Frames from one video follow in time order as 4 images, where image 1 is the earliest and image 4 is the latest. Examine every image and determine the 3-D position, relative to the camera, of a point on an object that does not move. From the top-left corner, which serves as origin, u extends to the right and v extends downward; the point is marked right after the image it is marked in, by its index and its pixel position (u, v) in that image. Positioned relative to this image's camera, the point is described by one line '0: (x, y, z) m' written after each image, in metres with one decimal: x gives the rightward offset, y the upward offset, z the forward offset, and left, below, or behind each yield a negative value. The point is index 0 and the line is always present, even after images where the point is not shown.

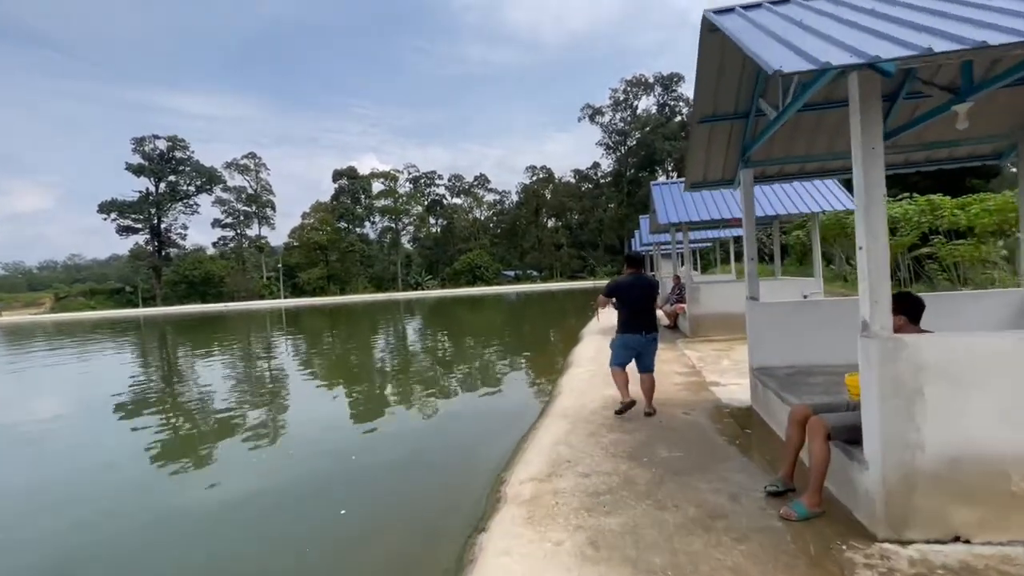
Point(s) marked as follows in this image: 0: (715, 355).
0: (+3.0, -1.0, +7.0) m
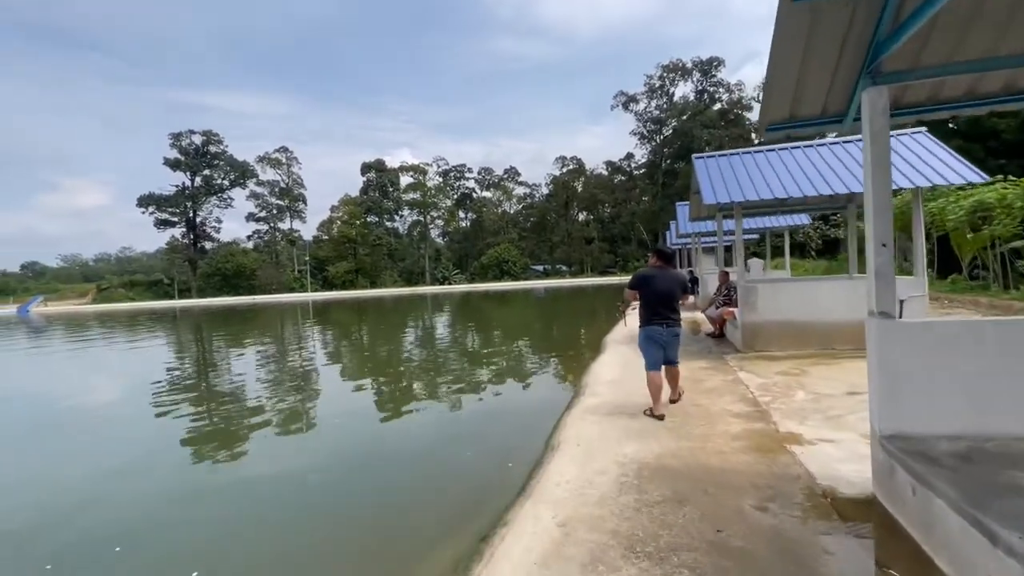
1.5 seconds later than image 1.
0: (+2.9, -1.0, +5.1) m
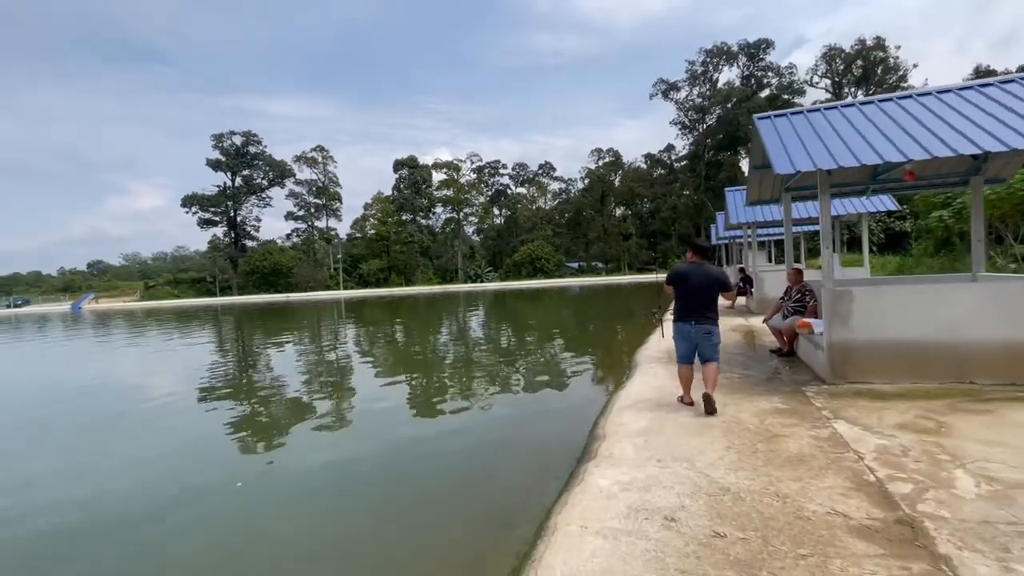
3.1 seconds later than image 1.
0: (+2.7, -1.1, +3.1) m
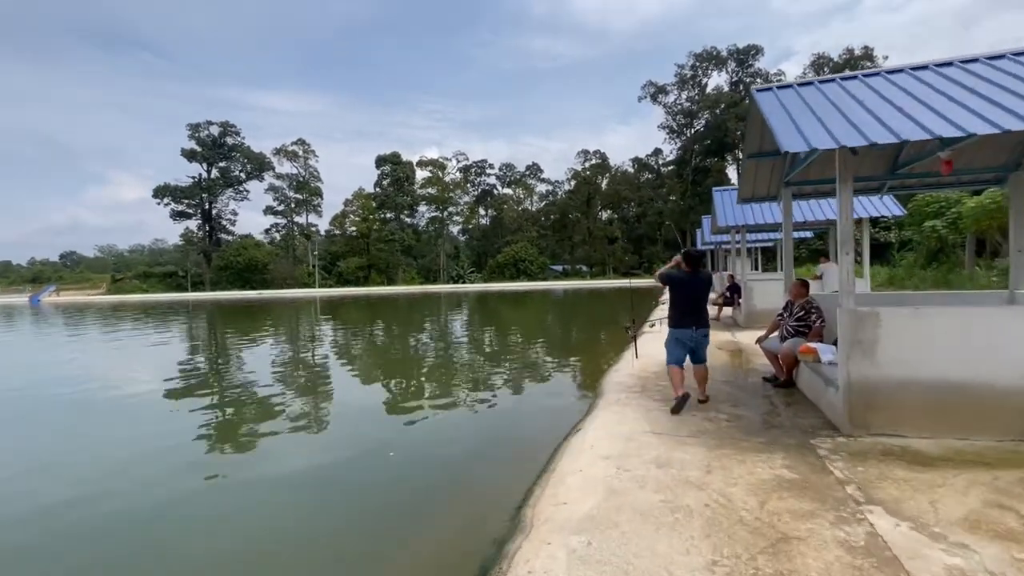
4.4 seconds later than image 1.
0: (+2.0, -1.2, +1.9) m
